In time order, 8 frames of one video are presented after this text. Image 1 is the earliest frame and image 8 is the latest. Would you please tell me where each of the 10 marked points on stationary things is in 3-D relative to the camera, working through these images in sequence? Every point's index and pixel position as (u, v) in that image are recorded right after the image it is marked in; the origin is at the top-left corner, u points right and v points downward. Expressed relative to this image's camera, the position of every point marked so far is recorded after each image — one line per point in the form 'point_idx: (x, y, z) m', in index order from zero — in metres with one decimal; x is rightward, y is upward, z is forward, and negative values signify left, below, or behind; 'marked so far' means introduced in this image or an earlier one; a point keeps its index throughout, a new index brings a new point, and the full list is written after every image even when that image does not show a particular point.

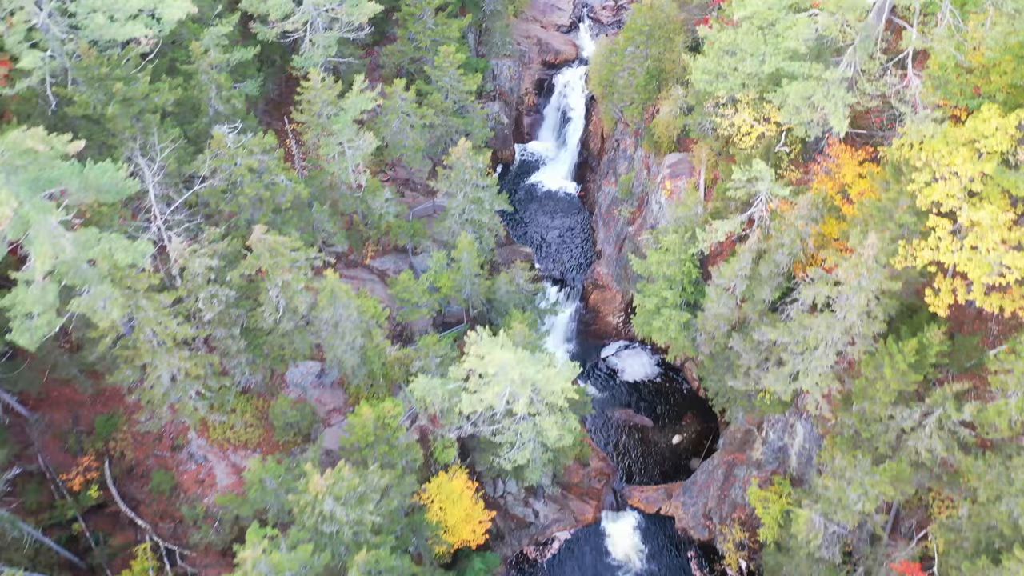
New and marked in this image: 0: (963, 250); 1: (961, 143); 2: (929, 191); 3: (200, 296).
0: (+9.6, +0.9, +17.0) m
1: (+9.9, +3.3, +17.6) m
2: (+9.2, +2.2, +17.6) m
3: (-7.7, -0.1, +19.6) m
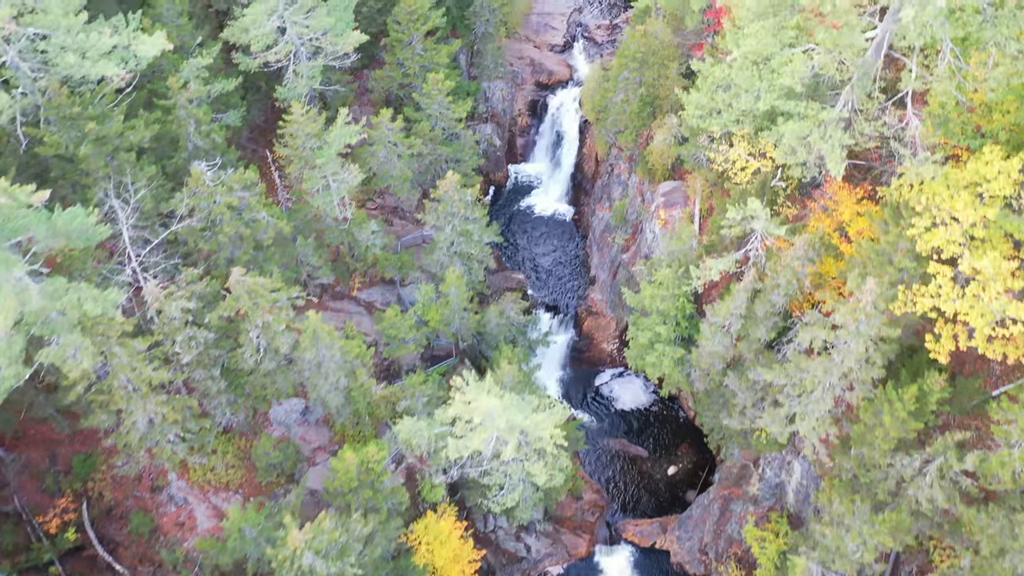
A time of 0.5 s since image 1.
0: (+9.3, -0.1, +16.4) m
1: (+9.6, +2.2, +17.0) m
2: (+8.9, +1.1, +17.0) m
3: (-8.0, -1.2, +19.0) m
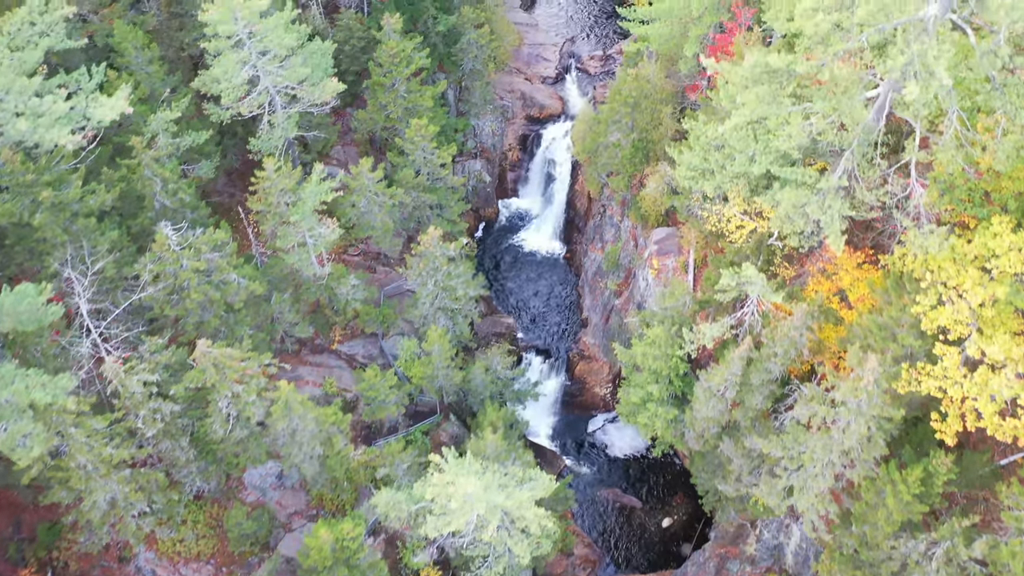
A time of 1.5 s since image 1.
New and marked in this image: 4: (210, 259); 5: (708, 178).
0: (+8.8, -1.8, +15.3) m
1: (+9.1, +0.6, +16.0) m
2: (+8.4, -0.5, +16.0) m
3: (-8.4, -2.8, +18.0) m
4: (-7.4, +0.7, +19.6) m
5: (+4.6, +2.6, +18.9) m
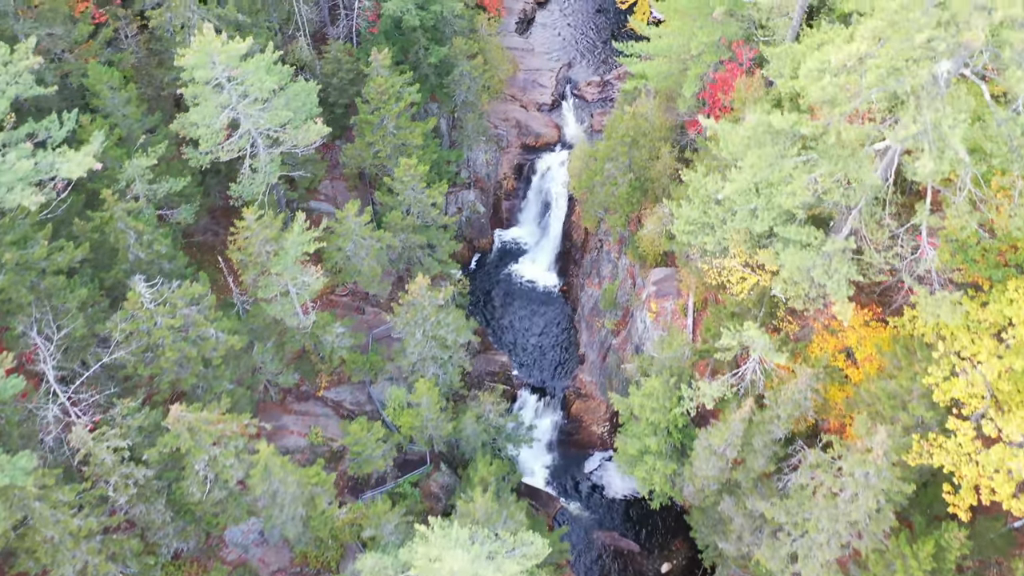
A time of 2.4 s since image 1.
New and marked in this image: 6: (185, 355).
0: (+8.6, -3.1, +14.4) m
1: (+8.9, -0.8, +15.1) m
2: (+8.2, -1.9, +15.0) m
3: (-8.6, -4.2, +17.1) m
4: (-7.6, -0.6, +18.7) m
5: (+4.4, +1.2, +18.0) m
6: (-7.7, -1.6, +18.8) m
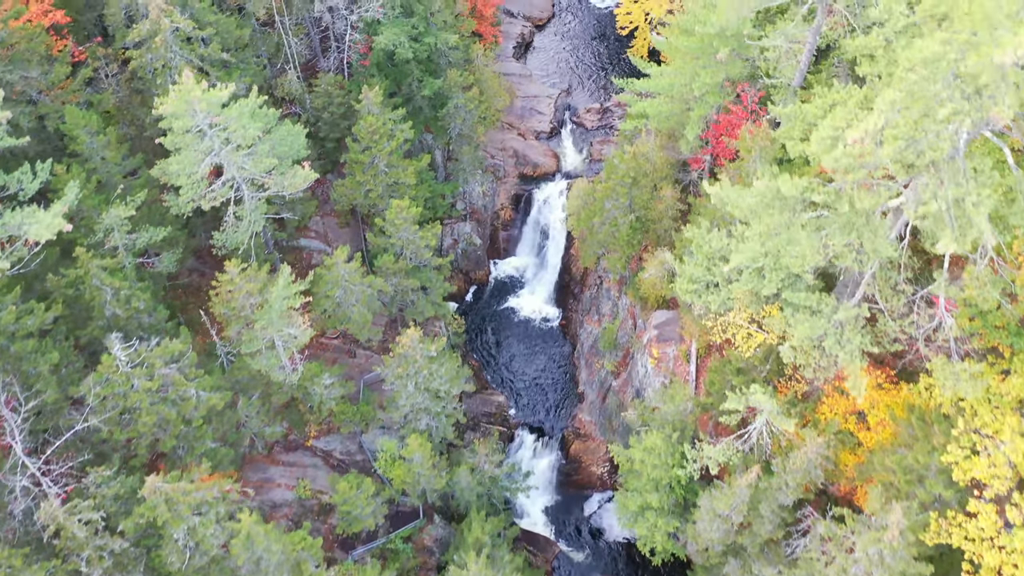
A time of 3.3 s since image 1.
0: (+8.5, -4.4, +13.5) m
1: (+8.8, -2.1, +14.2) m
2: (+8.1, -3.2, +14.1) m
3: (-8.8, -5.5, +16.2) m
4: (-7.8, -2.0, +17.9) m
5: (+4.3, -0.1, +17.1) m
6: (-7.8, -2.9, +18.0) m
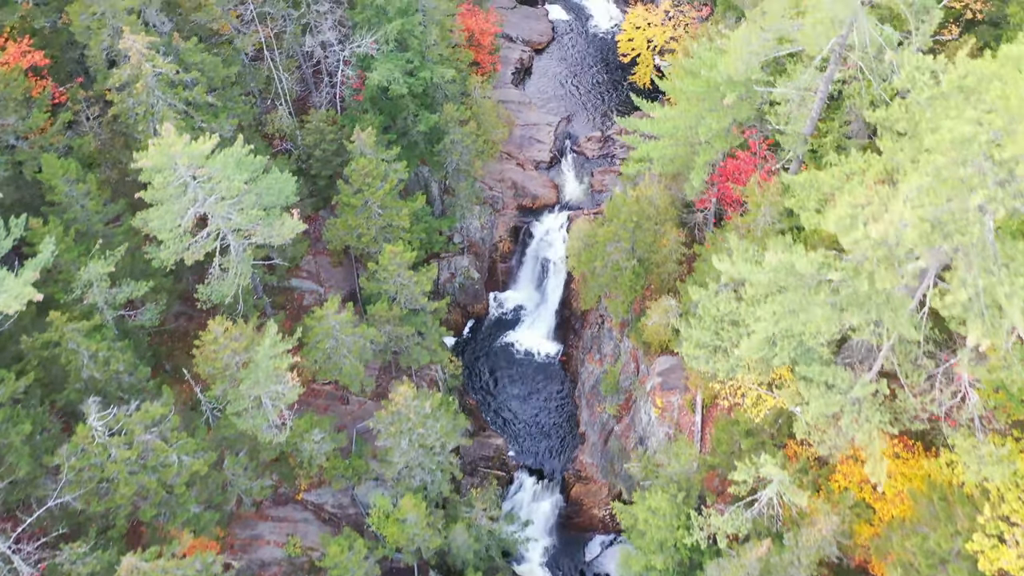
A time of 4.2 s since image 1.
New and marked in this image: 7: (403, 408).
0: (+8.4, -5.7, +12.6) m
1: (+8.7, -3.4, +13.3) m
2: (+8.0, -4.5, +13.3) m
3: (-8.8, -6.9, +15.3) m
4: (-7.8, -3.3, +17.0) m
5: (+4.2, -1.4, +16.2) m
6: (-7.9, -4.3, +17.1) m
7: (-2.7, -2.9, +19.8) m
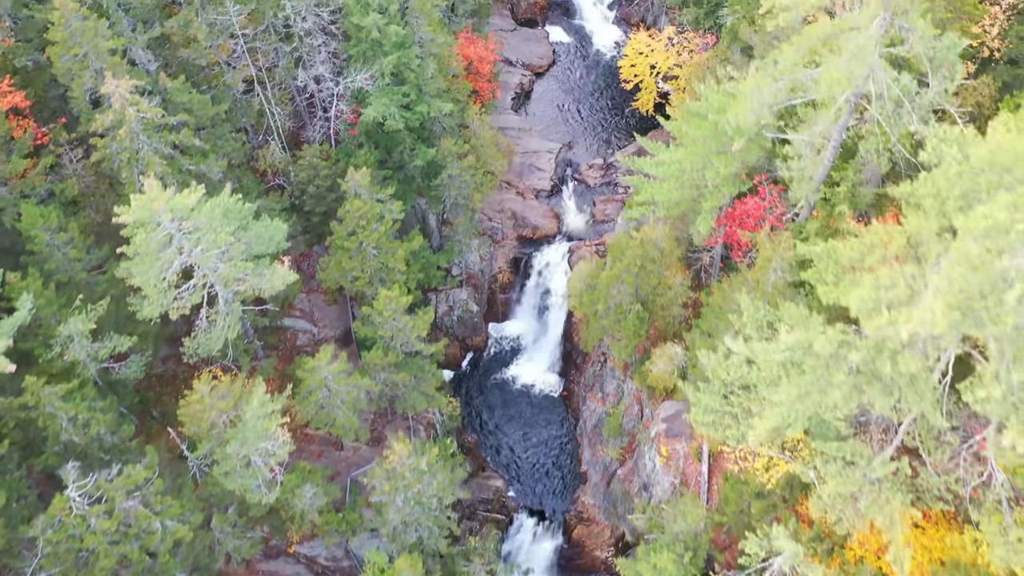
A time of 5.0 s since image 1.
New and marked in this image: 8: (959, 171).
0: (+8.4, -7.0, +11.8) m
1: (+8.7, -4.6, +12.5) m
2: (+8.0, -5.7, +12.4) m
3: (-8.8, -8.1, +14.5) m
4: (-7.8, -4.5, +16.2) m
5: (+4.2, -2.6, +15.4) m
6: (-7.9, -5.5, +16.3) m
7: (-2.7, -4.2, +19.0) m
8: (+6.0, +1.6, +10.8) m
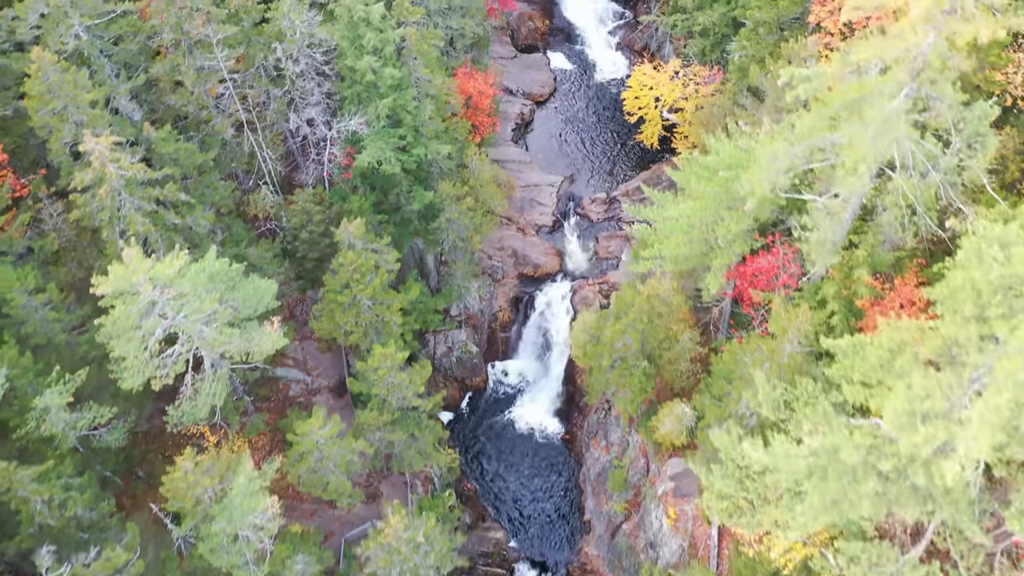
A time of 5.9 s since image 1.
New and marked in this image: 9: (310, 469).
0: (+8.4, -8.4, +10.8) m
1: (+8.7, -6.0, +11.5) m
2: (+8.0, -7.1, +11.5) m
3: (-8.8, -9.5, +13.6) m
4: (-7.8, -6.0, +15.3) m
5: (+4.2, -4.1, +14.5) m
6: (-7.9, -6.9, +15.4) m
7: (-2.7, -5.6, +18.1) m
8: (+6.0, +0.2, +9.9) m
9: (-4.9, -4.4, +19.4) m
